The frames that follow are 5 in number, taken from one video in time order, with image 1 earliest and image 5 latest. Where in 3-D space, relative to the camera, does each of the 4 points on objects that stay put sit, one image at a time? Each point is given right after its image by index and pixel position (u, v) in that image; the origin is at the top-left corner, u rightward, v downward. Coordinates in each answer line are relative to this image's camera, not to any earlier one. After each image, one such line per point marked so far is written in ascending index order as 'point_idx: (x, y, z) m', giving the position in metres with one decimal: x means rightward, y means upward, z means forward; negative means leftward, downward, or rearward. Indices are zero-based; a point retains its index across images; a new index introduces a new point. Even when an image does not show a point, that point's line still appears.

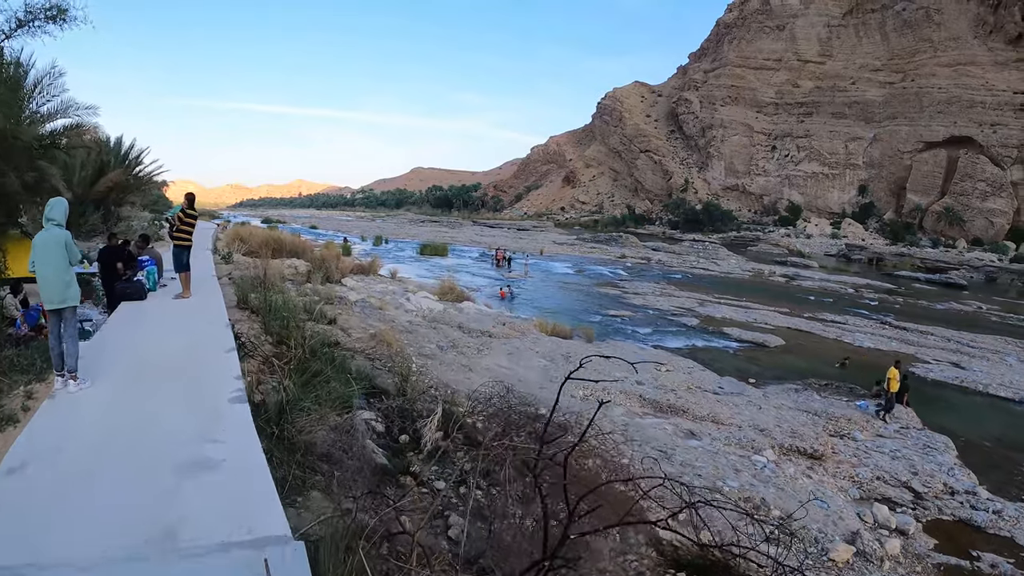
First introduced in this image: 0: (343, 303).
0: (-3.6, -0.3, +11.7) m
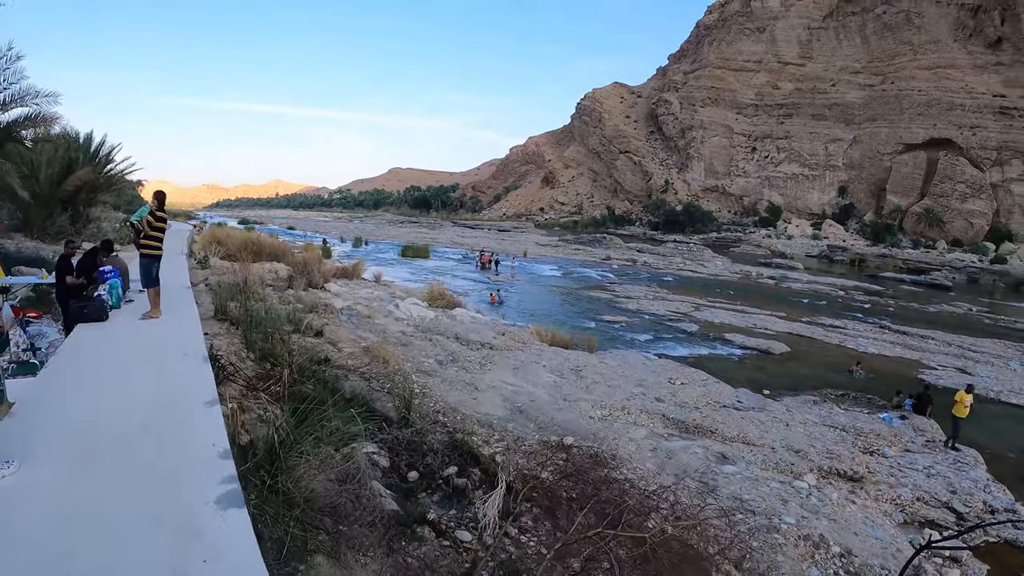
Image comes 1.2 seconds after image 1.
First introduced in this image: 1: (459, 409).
0: (-3.7, -0.5, +10.9) m
1: (-0.6, -1.3, +6.0) m
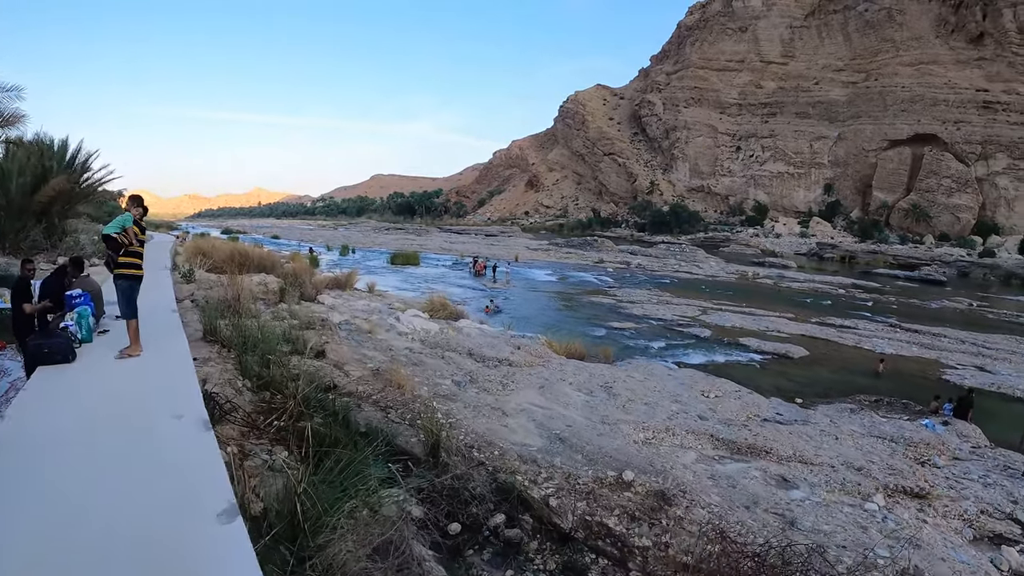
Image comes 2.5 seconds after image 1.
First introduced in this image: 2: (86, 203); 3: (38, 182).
0: (-3.4, -0.8, +10.3) m
1: (-0.2, -1.5, +5.5) m
2: (-12.8, +2.4, +16.2) m
3: (-11.6, +2.5, +13.2) m
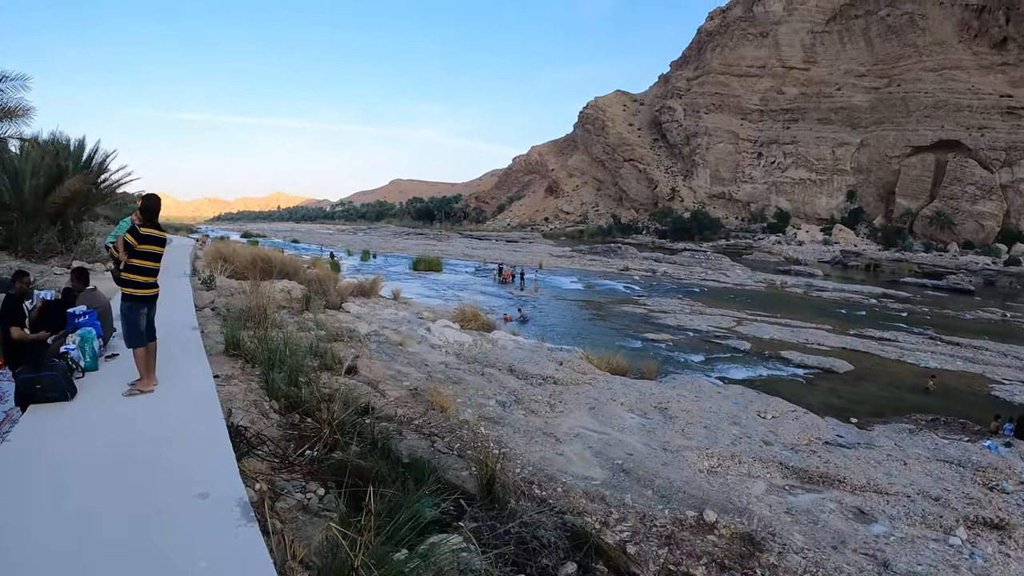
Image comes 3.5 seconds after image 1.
0: (-2.6, -1.0, +10.5) m
1: (+0.5, -1.7, +5.6) m
2: (-11.7, +2.2, +16.7) m
3: (-10.7, +2.4, +13.6) m
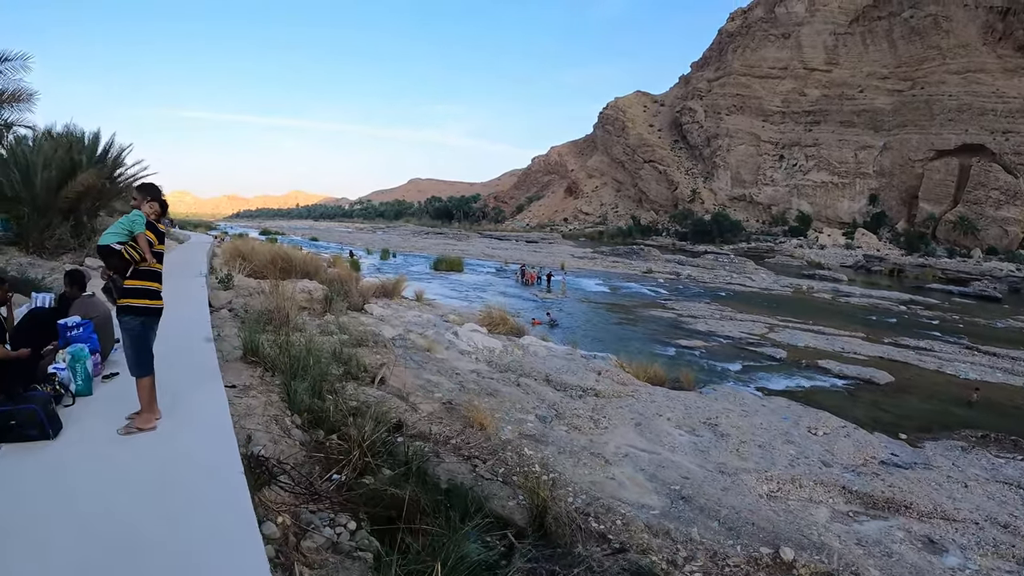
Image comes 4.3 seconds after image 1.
0: (-1.7, -1.0, +10.8) m
1: (+1.2, -1.8, +5.9) m
2: (-10.7, +2.3, +17.3) m
3: (-9.7, +2.5, +14.2) m
